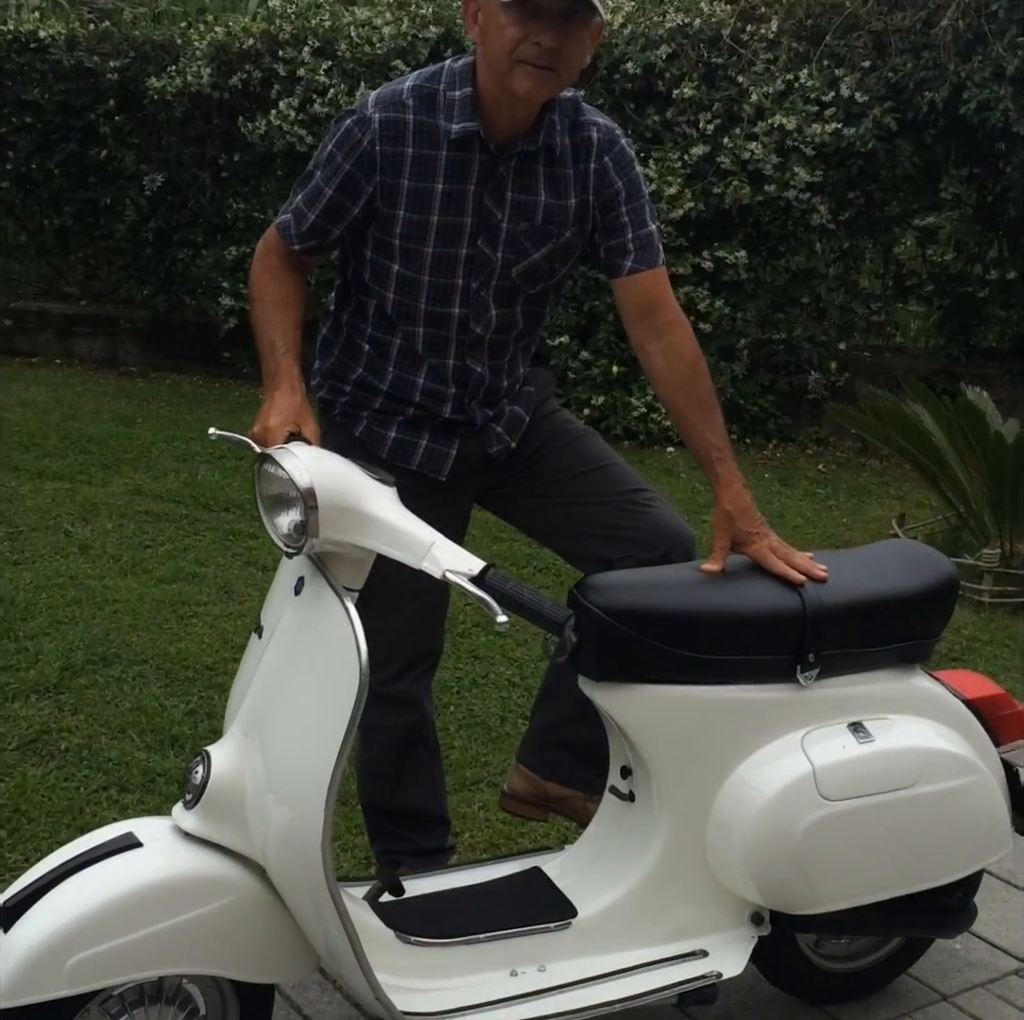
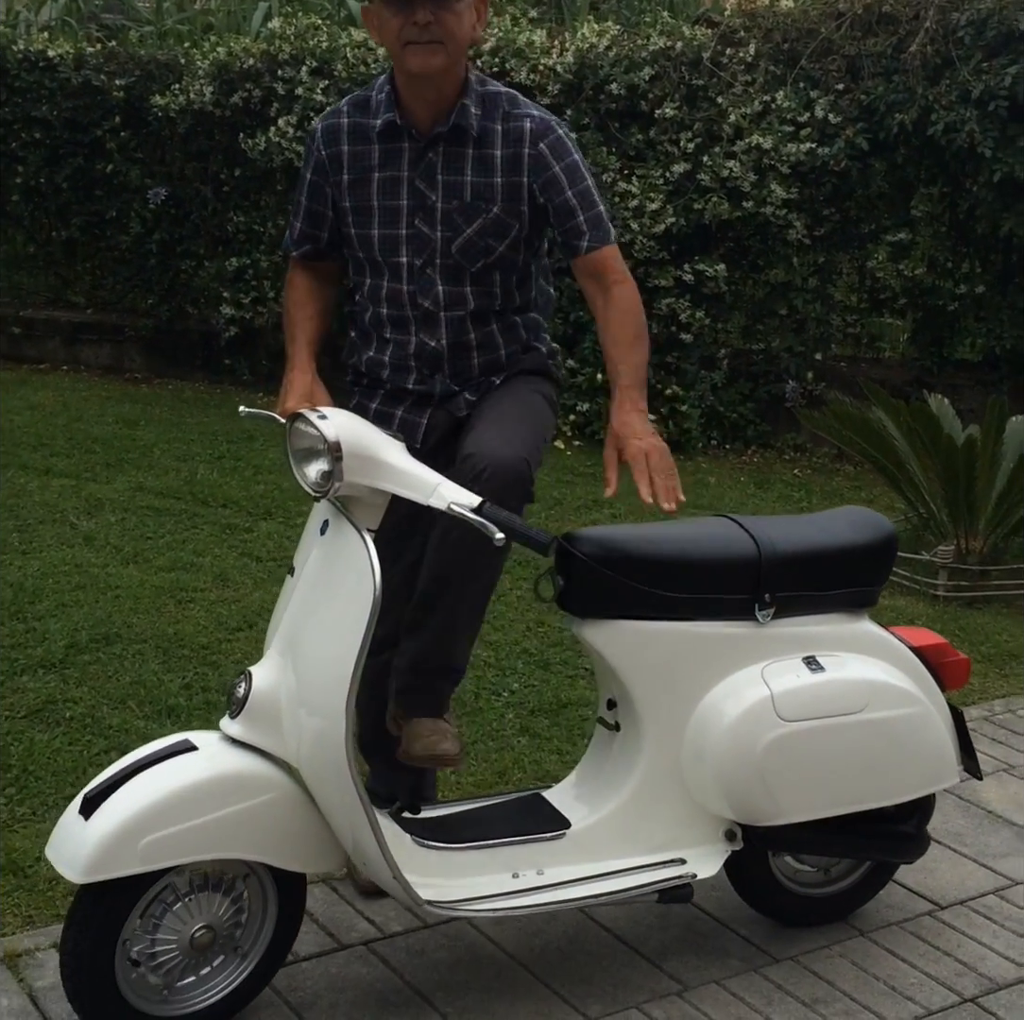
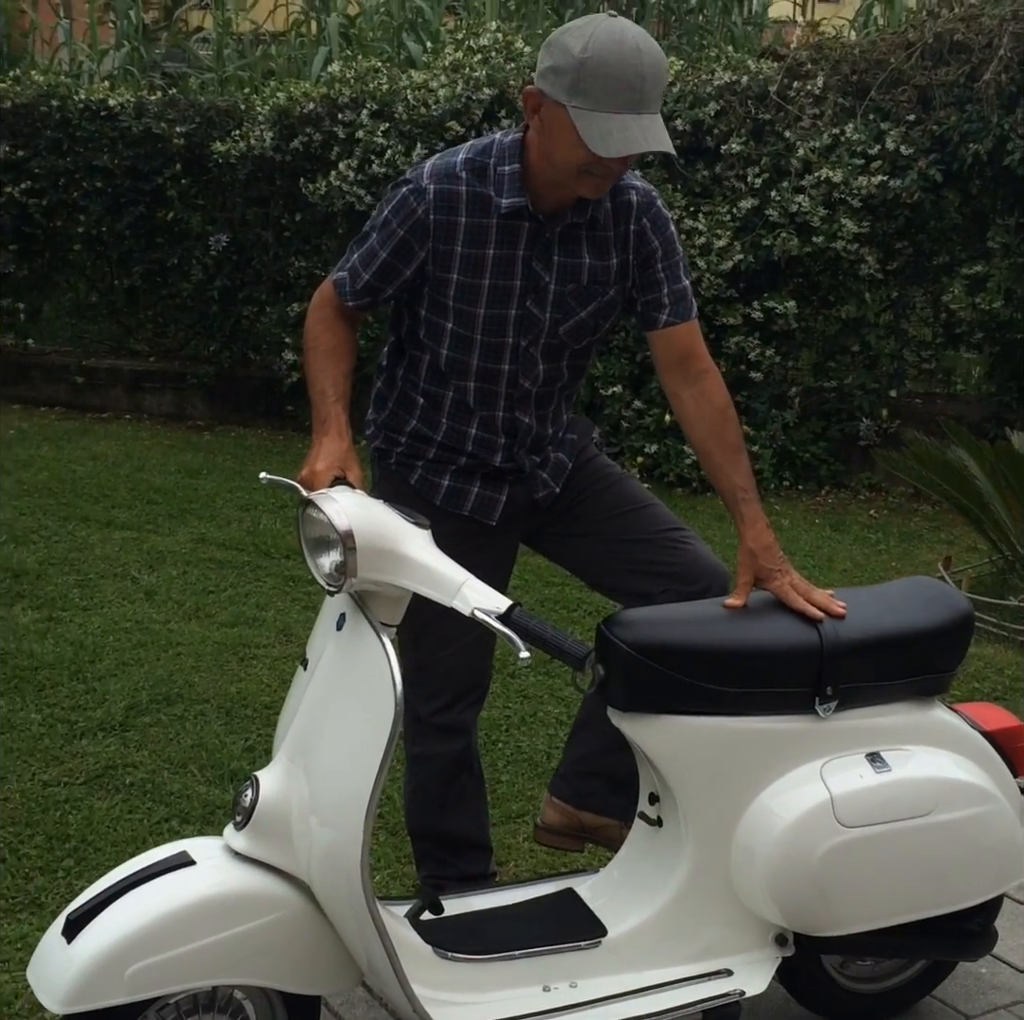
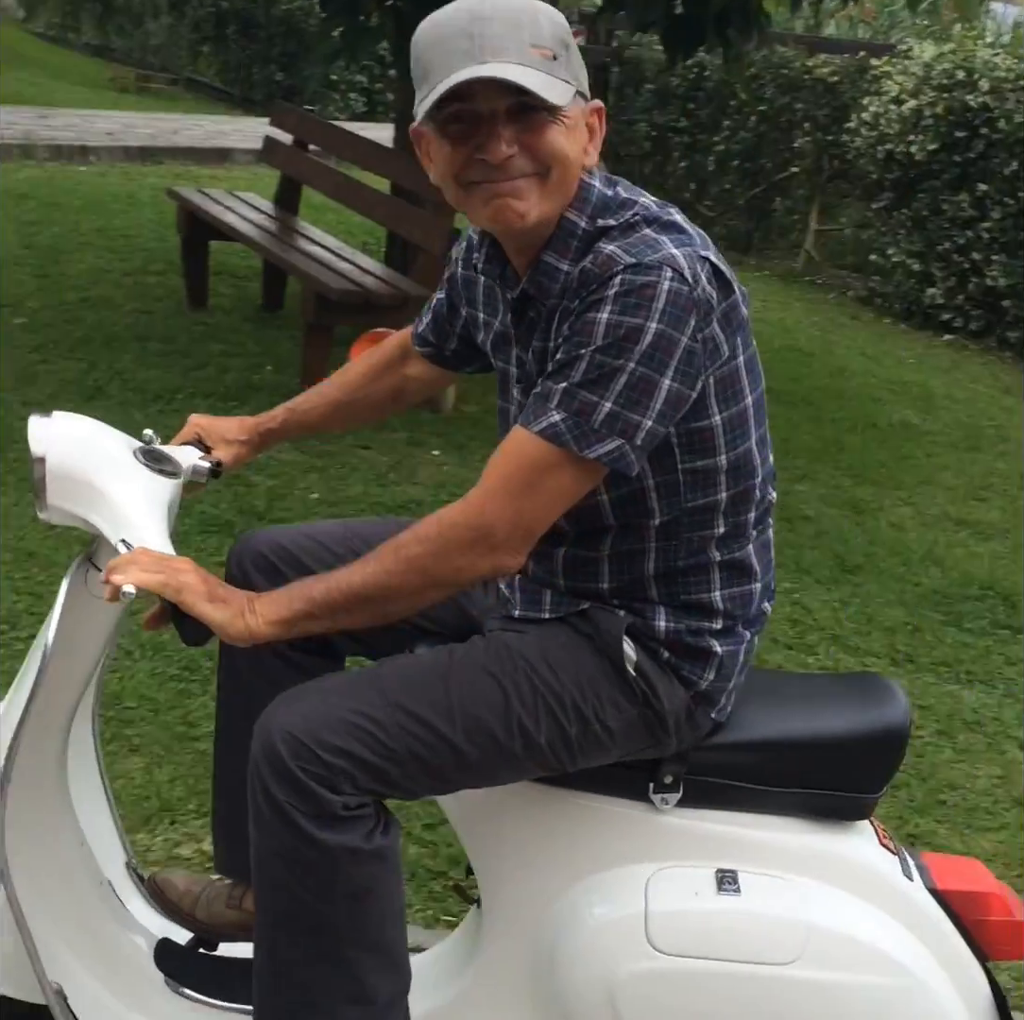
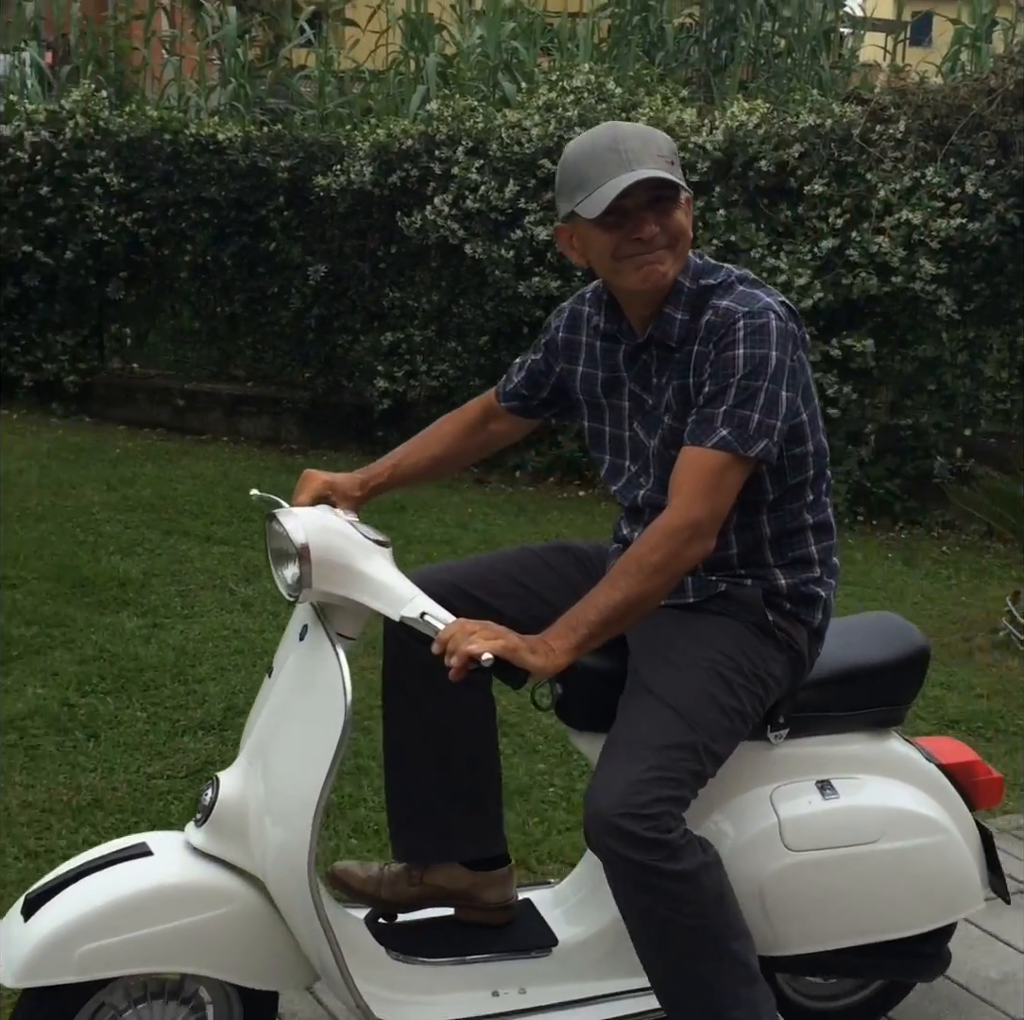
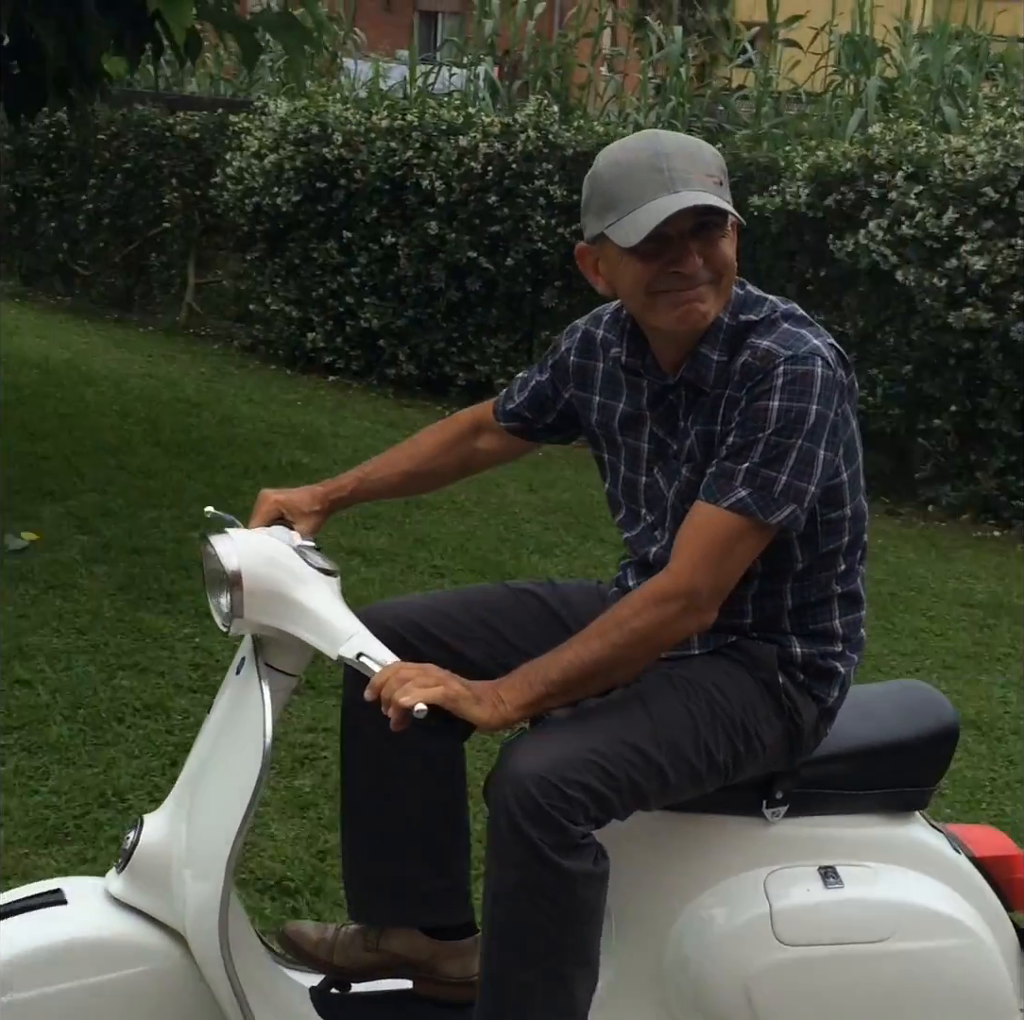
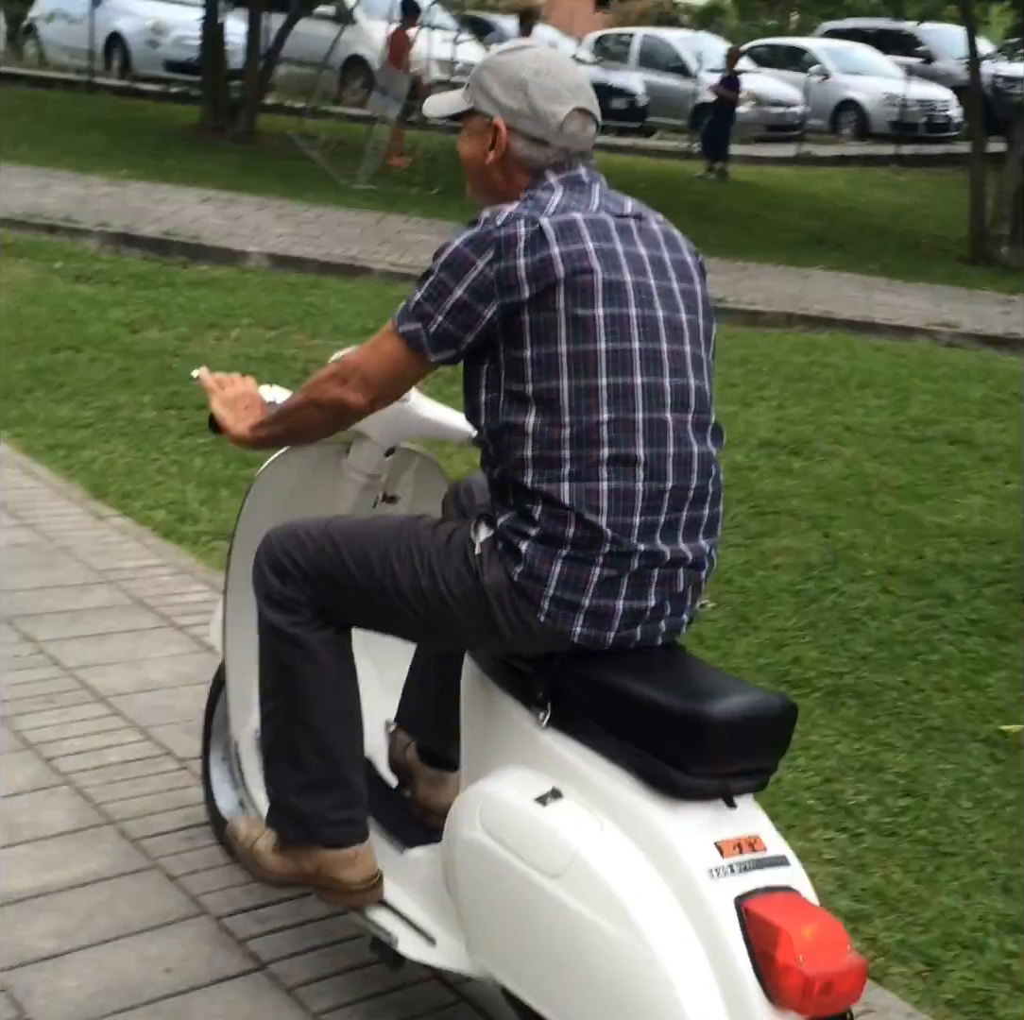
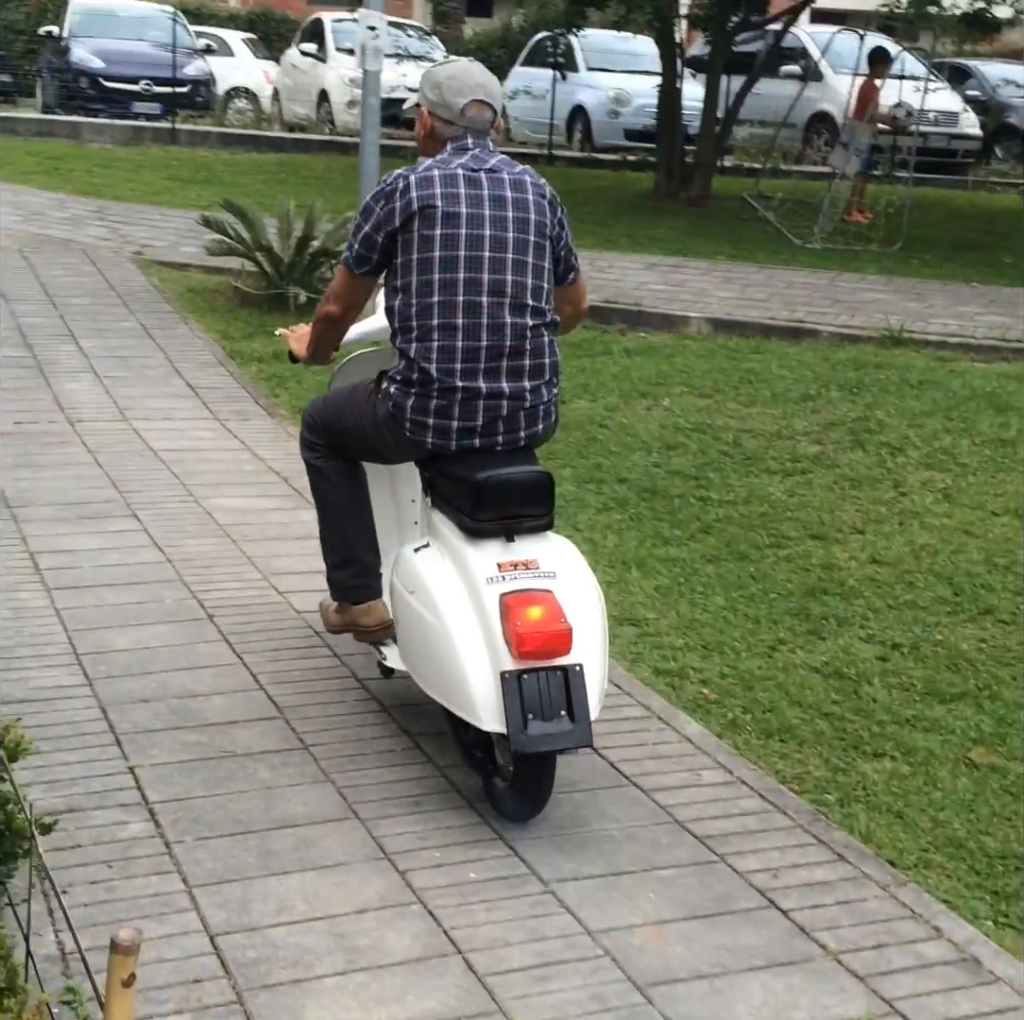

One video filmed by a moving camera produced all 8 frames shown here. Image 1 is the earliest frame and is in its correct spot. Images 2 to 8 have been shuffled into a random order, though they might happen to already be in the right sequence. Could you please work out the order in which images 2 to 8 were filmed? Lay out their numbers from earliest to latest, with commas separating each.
3, 2, 5, 6, 4, 7, 8
